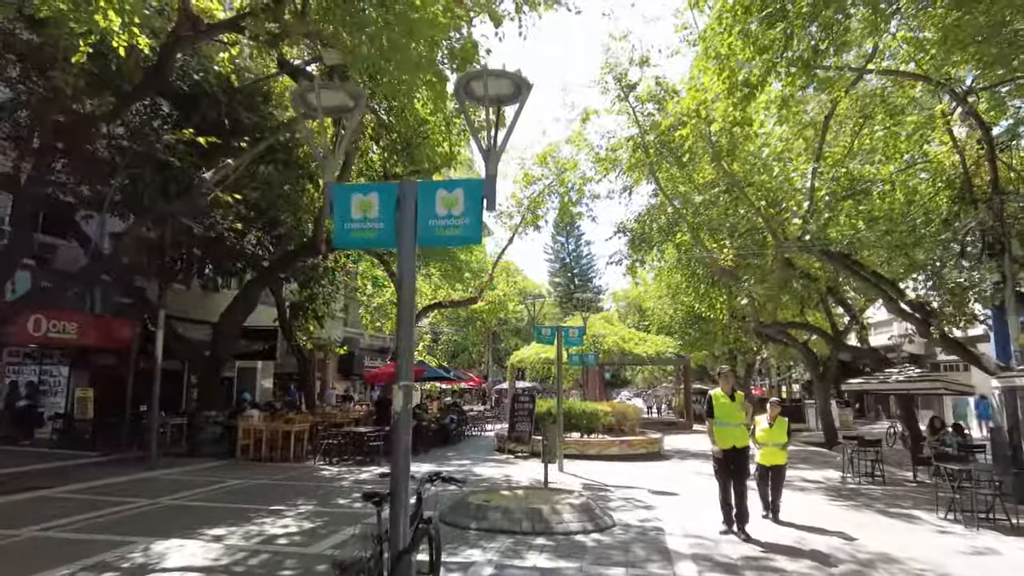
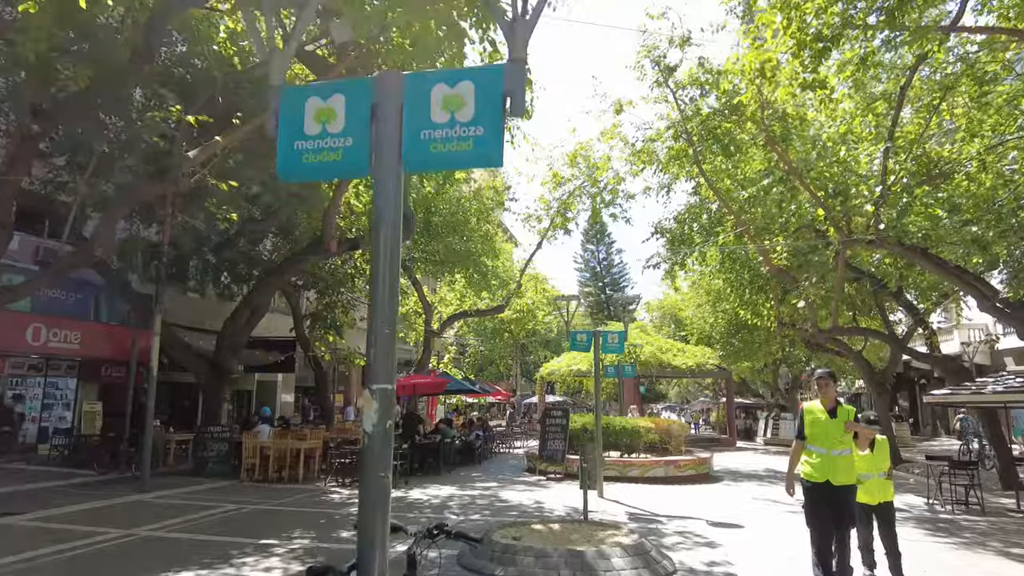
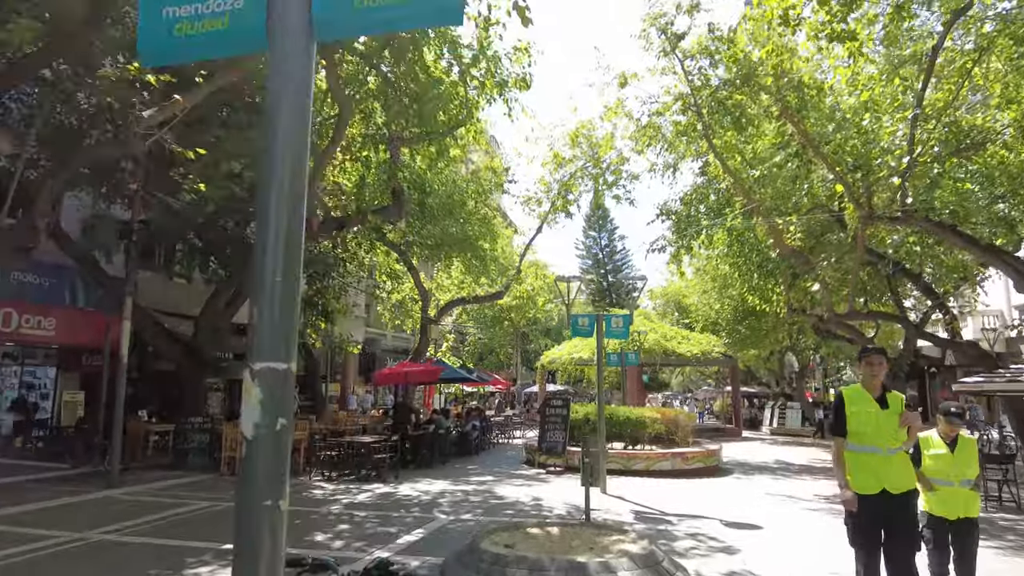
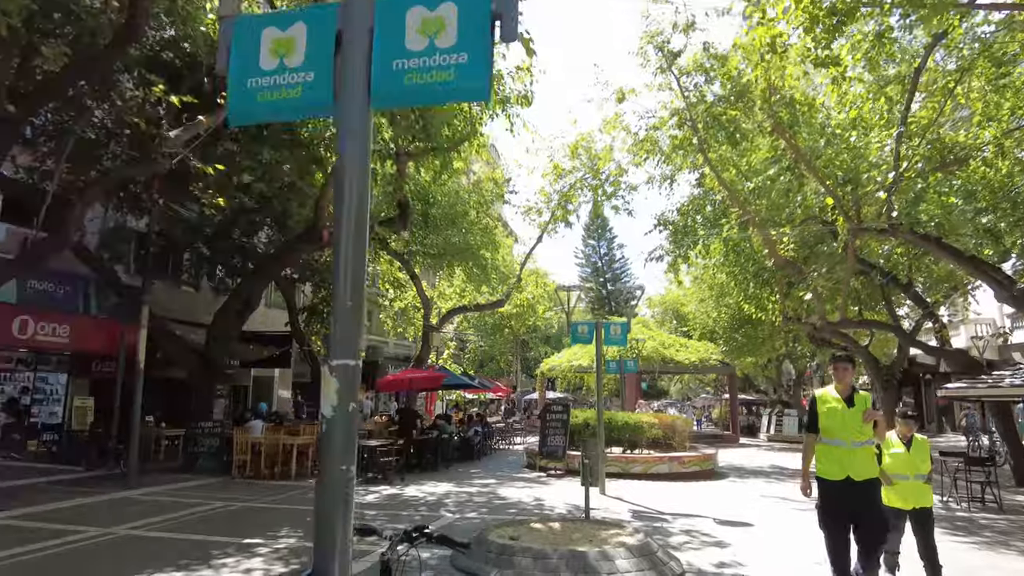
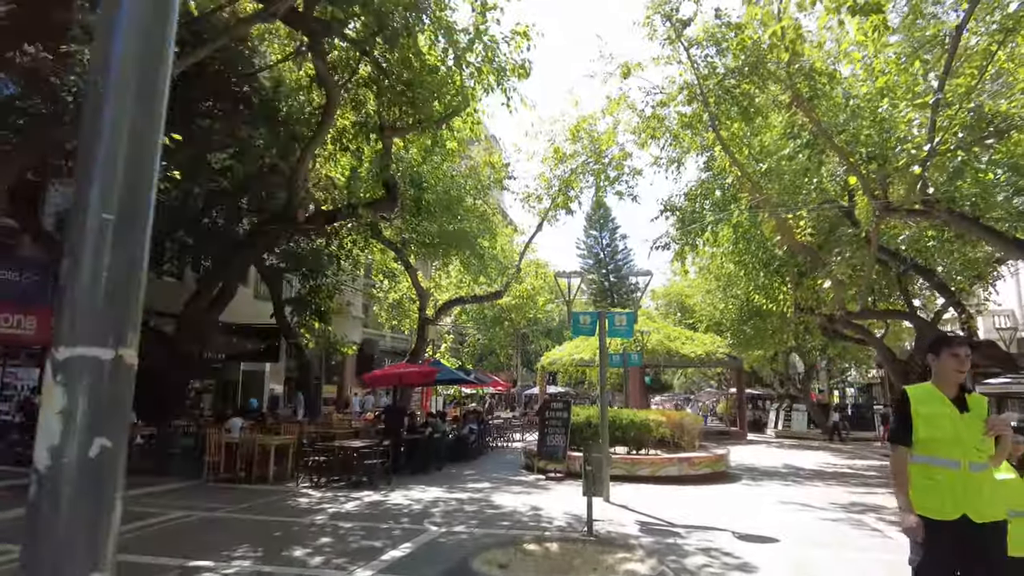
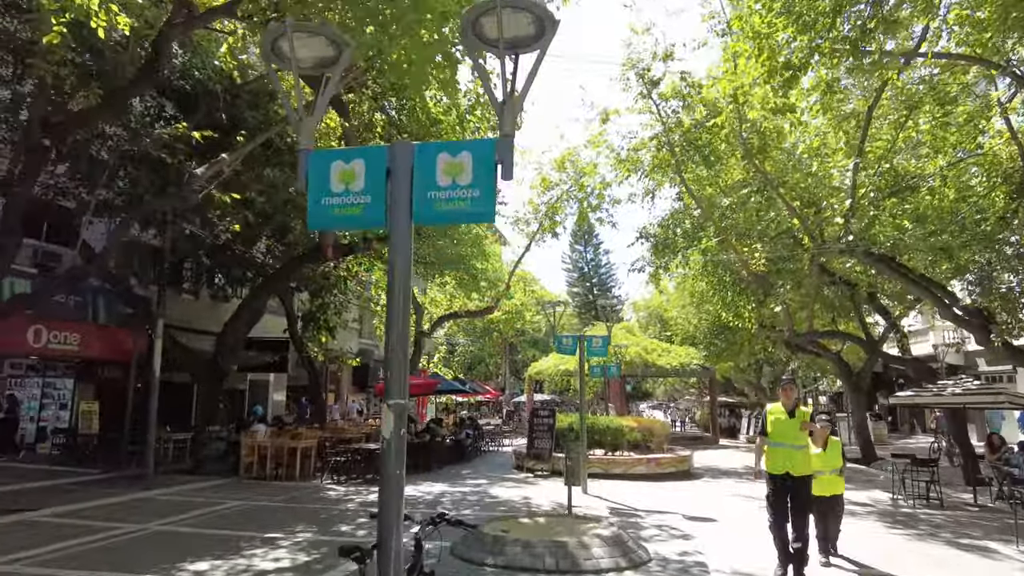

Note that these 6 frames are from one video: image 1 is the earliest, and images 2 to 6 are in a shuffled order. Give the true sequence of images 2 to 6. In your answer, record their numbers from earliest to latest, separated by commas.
6, 2, 4, 3, 5
